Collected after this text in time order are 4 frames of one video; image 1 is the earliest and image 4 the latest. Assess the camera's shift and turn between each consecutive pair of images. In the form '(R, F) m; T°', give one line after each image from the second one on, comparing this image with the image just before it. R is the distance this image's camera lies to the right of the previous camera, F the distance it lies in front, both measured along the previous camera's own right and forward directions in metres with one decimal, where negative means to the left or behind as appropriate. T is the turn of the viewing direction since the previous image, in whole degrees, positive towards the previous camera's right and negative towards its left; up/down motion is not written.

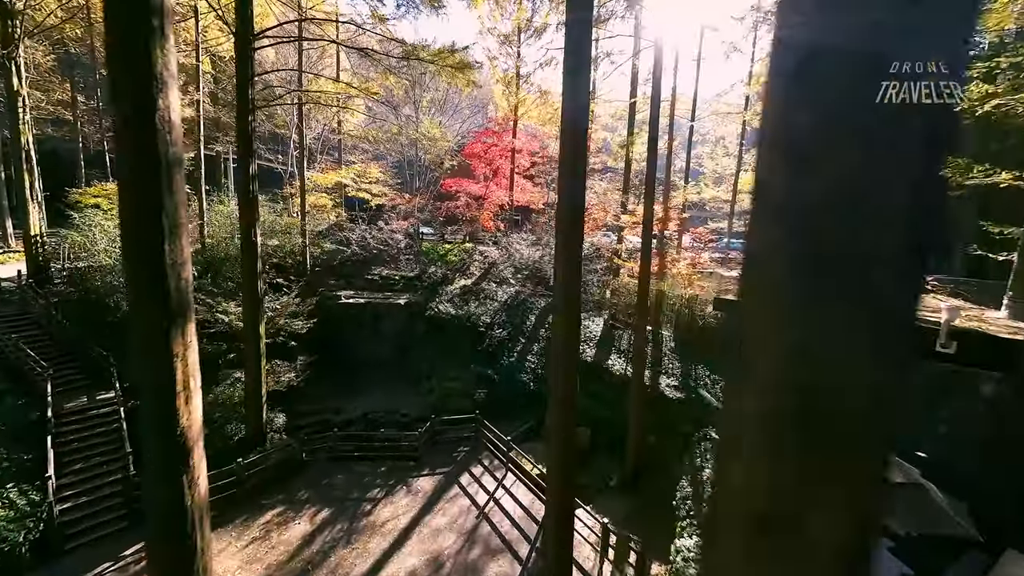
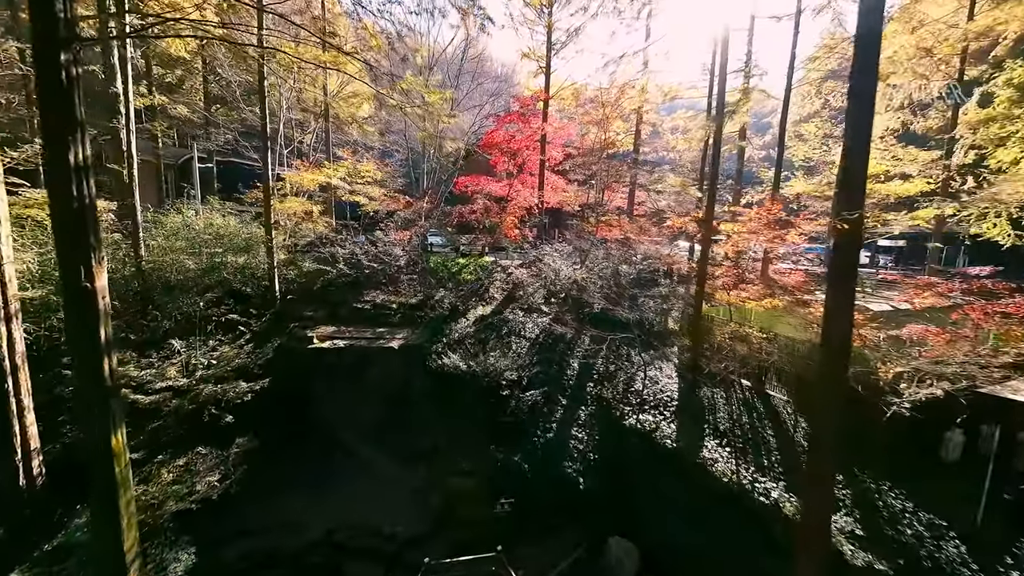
(-0.3, +3.2) m; -3°
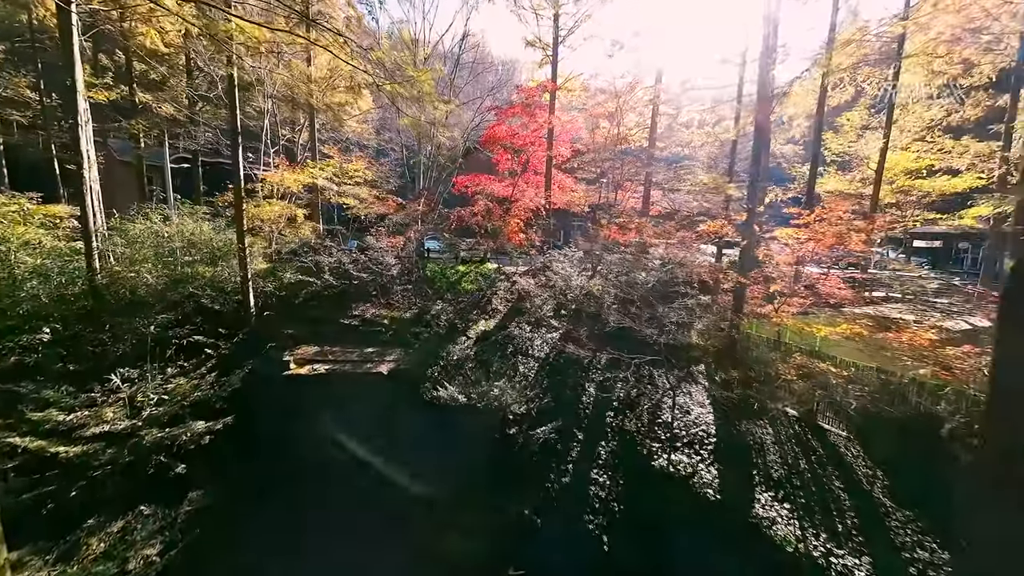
(-0.1, +1.1) m; 0°
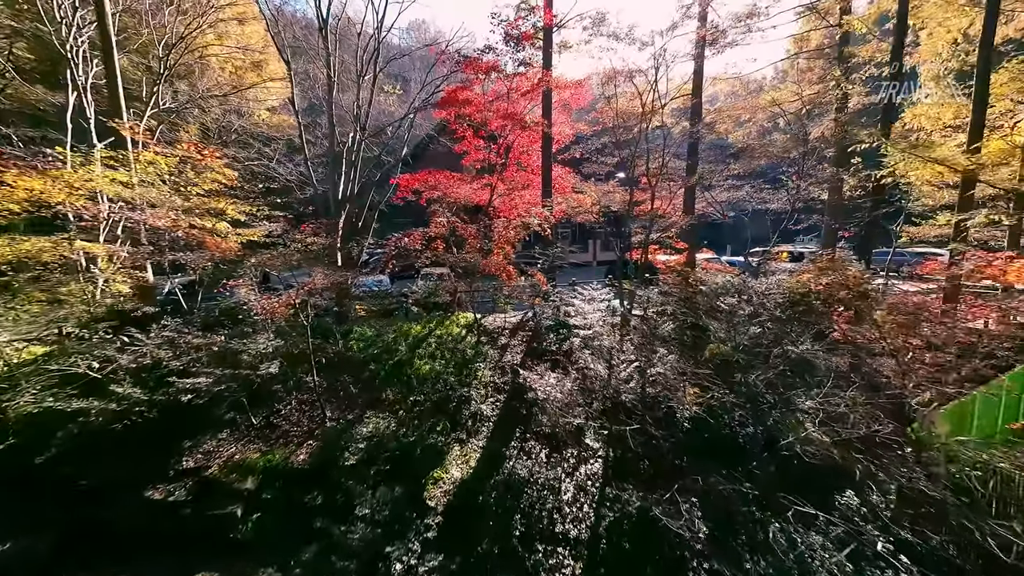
(-0.3, +4.2) m; +5°
